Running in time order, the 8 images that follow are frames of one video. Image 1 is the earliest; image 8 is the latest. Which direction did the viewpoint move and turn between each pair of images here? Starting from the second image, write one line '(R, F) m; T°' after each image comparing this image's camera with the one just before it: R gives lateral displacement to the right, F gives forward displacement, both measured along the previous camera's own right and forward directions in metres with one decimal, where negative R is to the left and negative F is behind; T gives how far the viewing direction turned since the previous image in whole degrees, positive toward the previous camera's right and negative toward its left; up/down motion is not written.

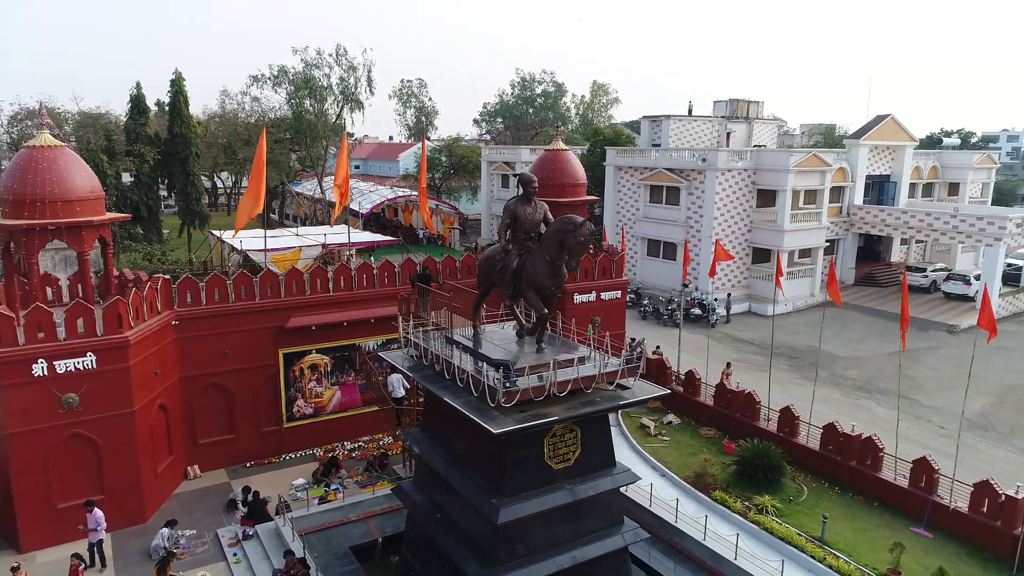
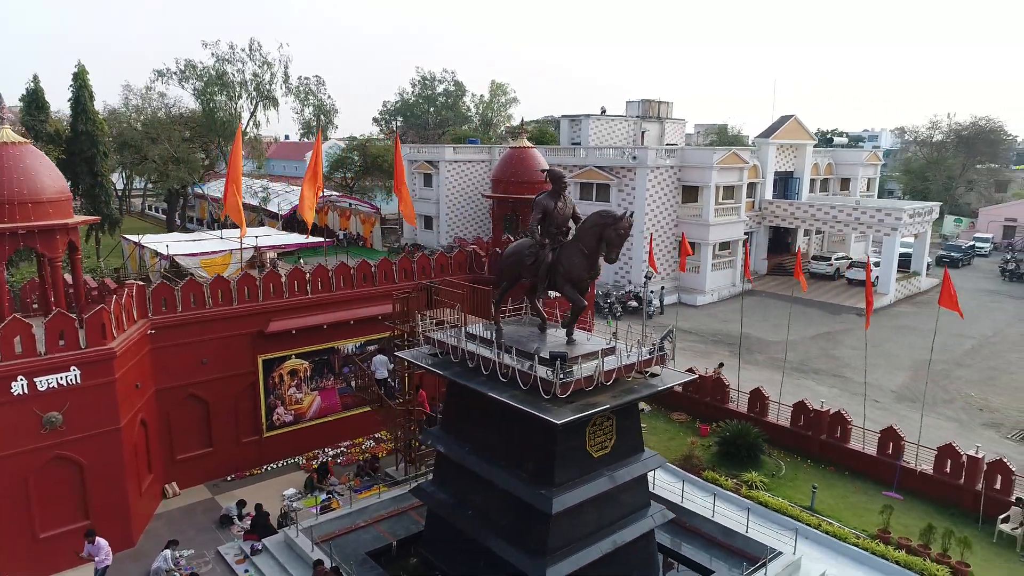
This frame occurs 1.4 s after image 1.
(-1.8, 0.0) m; +9°
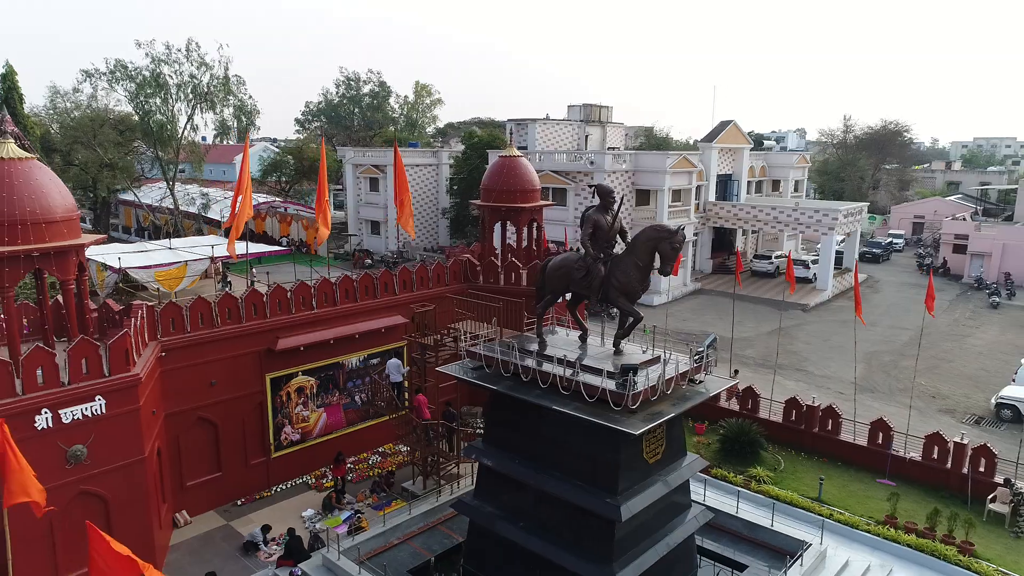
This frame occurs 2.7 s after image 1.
(-1.8, 0.0) m; +7°
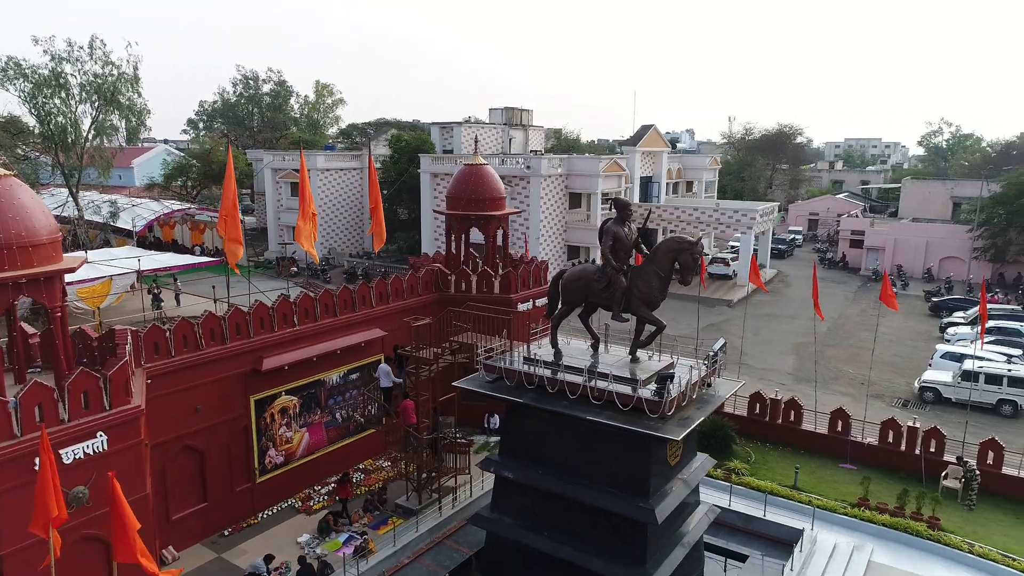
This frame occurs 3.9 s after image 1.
(-1.6, 0.0) m; +8°
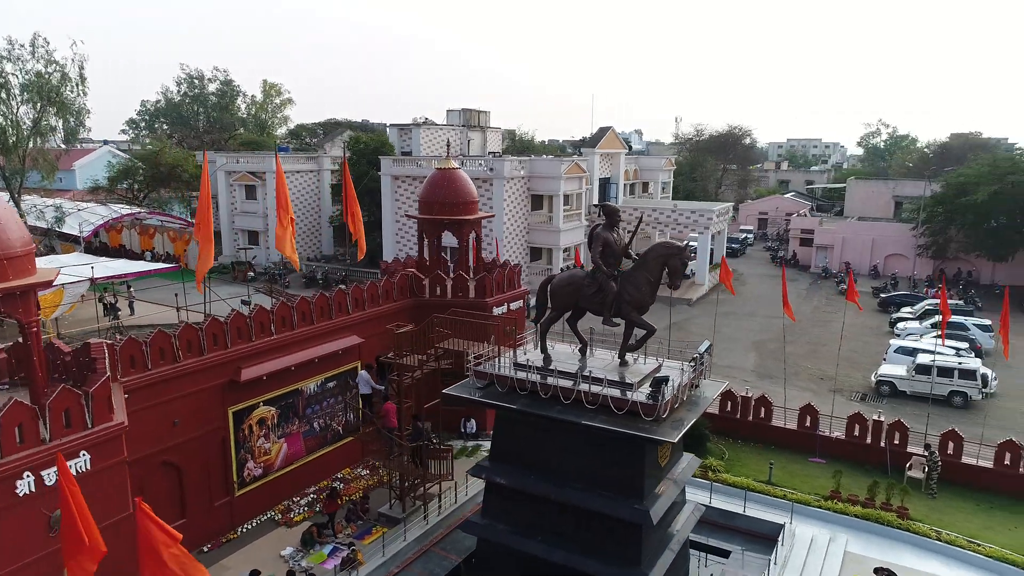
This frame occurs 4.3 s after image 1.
(-0.5, 0.0) m; +4°
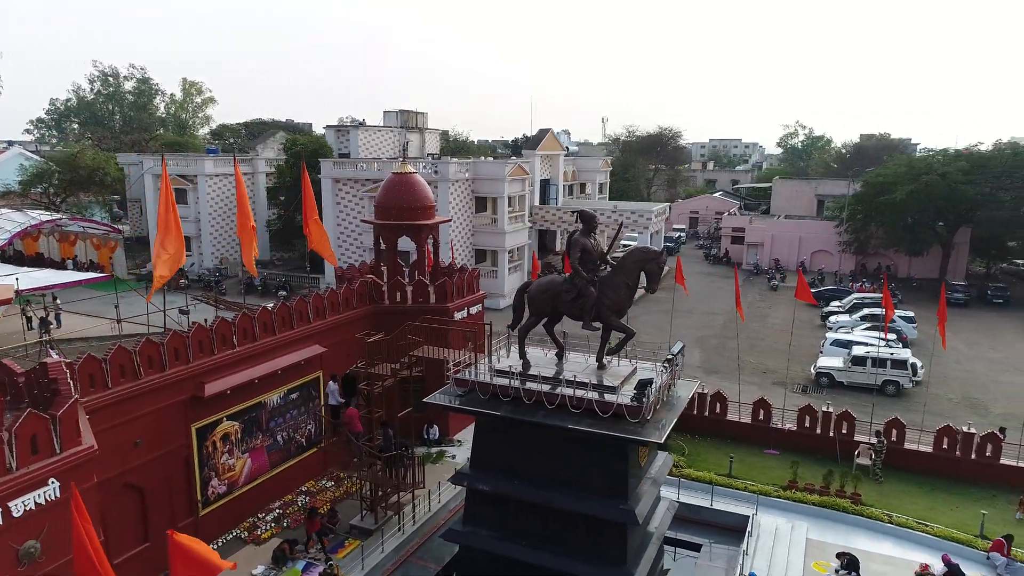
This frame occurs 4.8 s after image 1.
(-0.7, 0.0) m; +6°
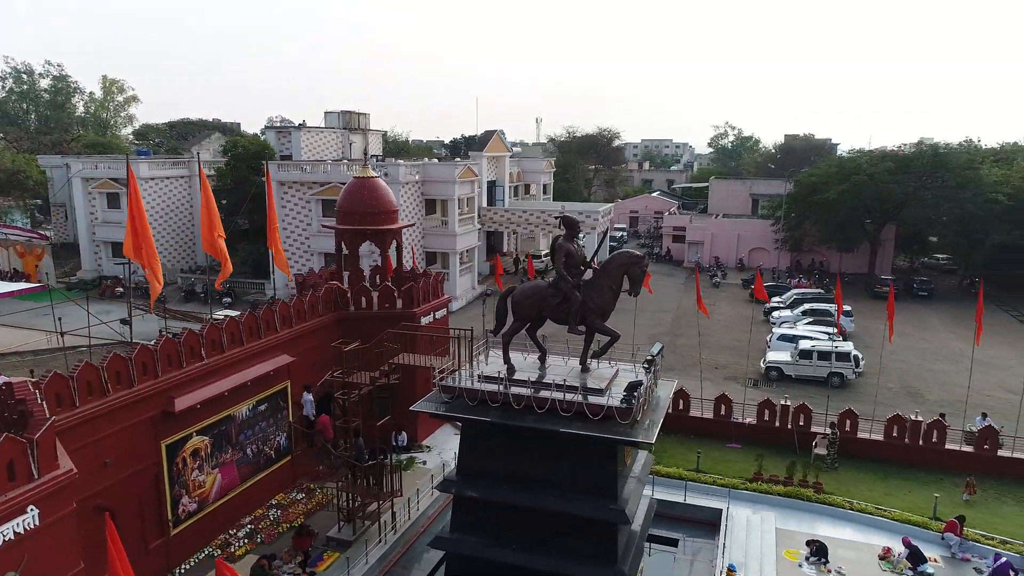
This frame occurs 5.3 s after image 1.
(-0.7, 0.0) m; +5°
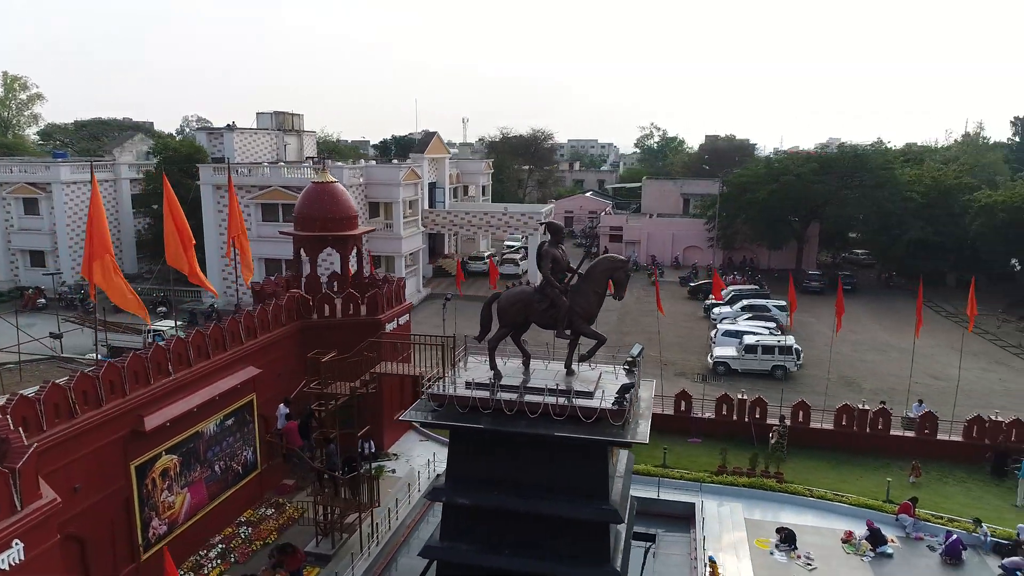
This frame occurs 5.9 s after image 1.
(-0.8, 0.0) m; +6°
